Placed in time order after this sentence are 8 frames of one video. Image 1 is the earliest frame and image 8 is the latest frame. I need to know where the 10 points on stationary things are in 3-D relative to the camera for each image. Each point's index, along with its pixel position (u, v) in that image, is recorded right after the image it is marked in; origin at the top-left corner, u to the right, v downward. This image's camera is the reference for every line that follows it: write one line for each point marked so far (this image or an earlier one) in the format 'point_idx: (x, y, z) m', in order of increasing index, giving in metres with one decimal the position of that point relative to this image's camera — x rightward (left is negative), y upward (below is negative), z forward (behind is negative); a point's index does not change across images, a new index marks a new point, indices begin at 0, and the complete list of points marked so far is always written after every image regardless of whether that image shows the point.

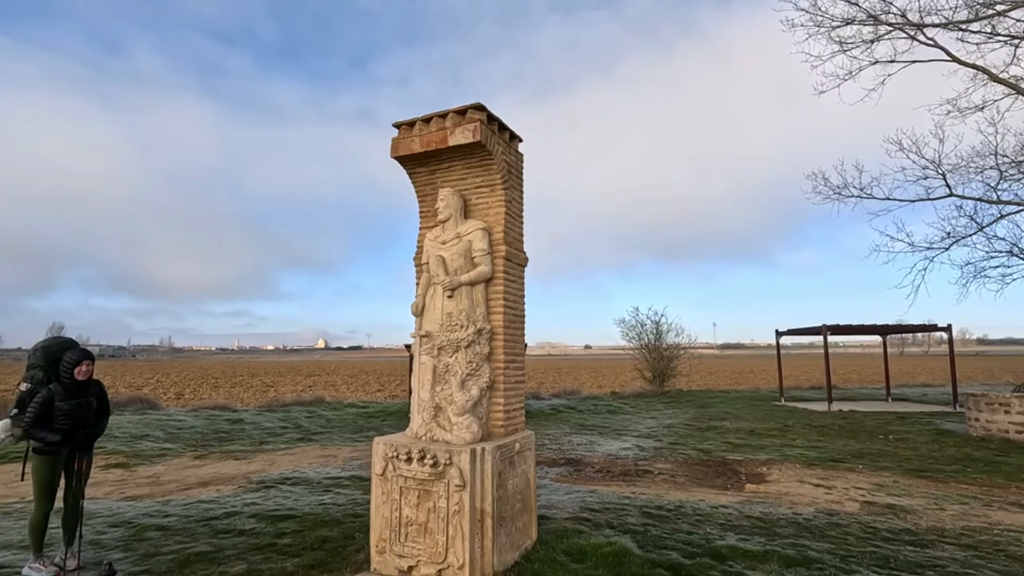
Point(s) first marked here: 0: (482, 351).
0: (-0.3, -0.7, +5.8) m
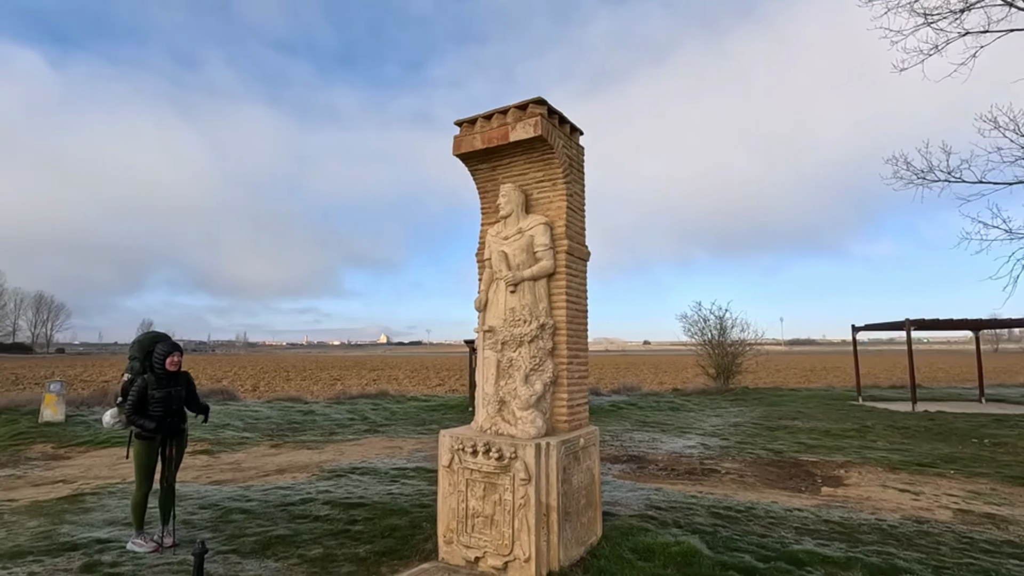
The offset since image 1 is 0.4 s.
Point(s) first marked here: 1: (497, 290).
0: (+0.4, -0.6, +5.7) m
1: (-0.2, 0.0, +6.0) m
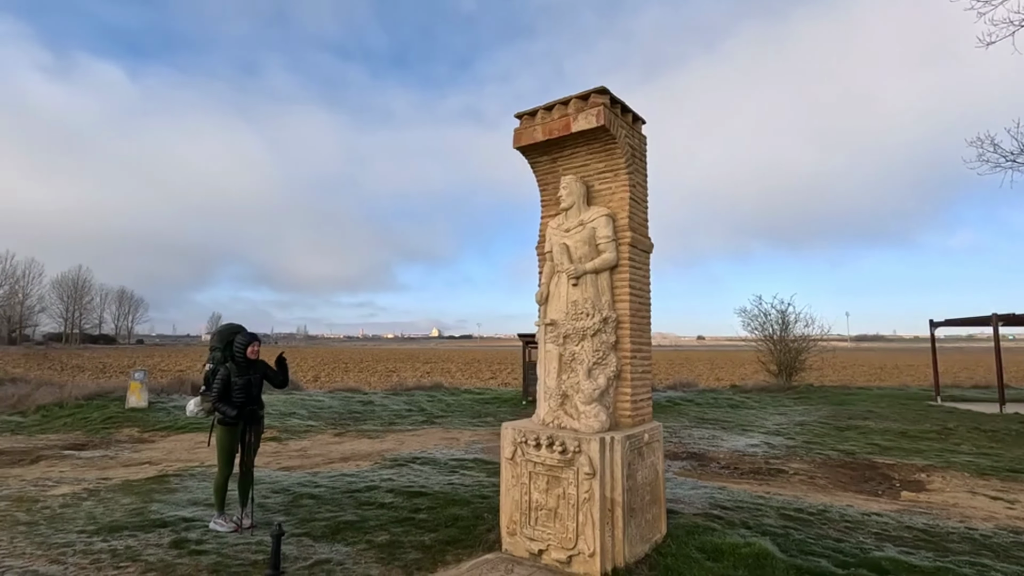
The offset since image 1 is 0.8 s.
0: (+1.0, -0.6, +5.7) m
1: (+0.5, +0.1, +6.0) m
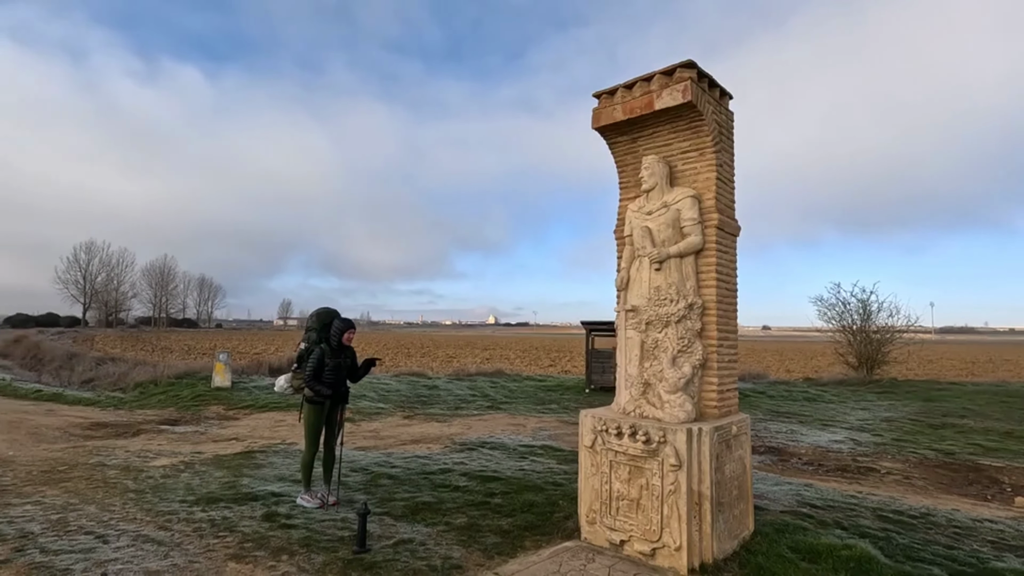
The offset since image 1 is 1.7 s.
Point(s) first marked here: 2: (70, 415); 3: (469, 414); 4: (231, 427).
0: (+1.8, -0.4, +5.4) m
1: (+1.4, +0.2, +5.8) m
2: (-11.4, -3.3, +13.8) m
3: (-1.1, -3.3, +14.0) m
4: (-6.7, -3.3, +12.7) m
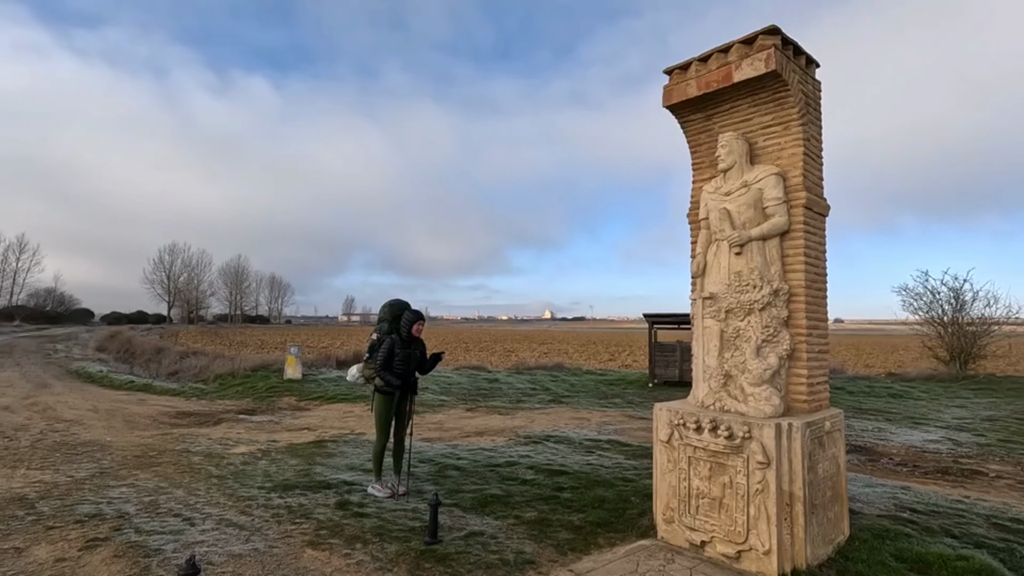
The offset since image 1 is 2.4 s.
0: (+2.5, -0.3, +5.0) m
1: (+2.1, +0.4, +5.4) m
2: (-9.8, -3.2, +14.8) m
3: (+0.5, -3.1, +13.9) m
4: (-5.1, -3.2, +13.2) m
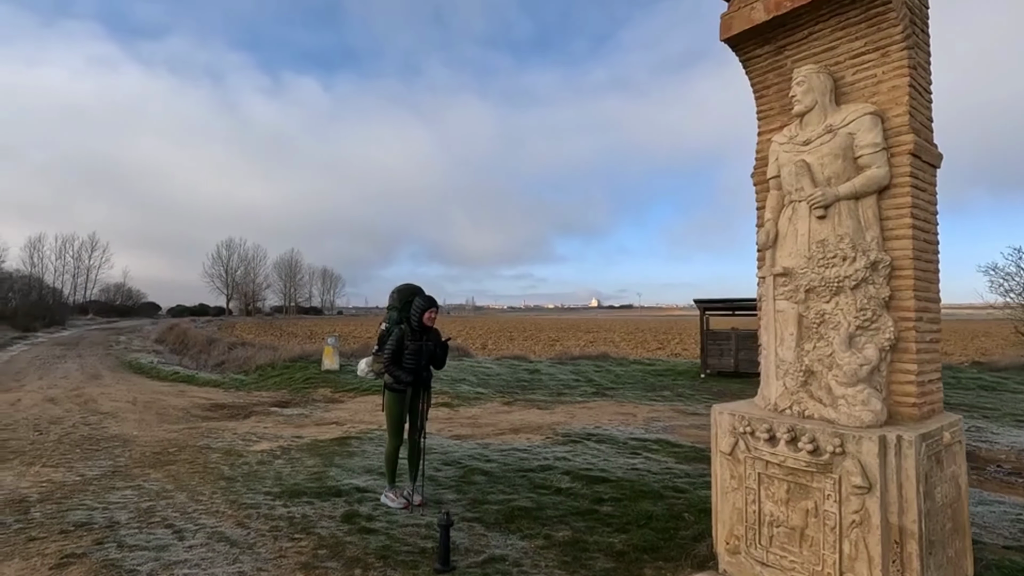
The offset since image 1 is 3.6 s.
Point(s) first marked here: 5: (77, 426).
0: (+2.7, 0.0, +3.9) m
1: (+2.3, +0.6, +4.3) m
2: (-8.7, -3.0, +14.7) m
3: (+1.5, -2.7, +12.9) m
4: (-4.2, -2.9, +12.7) m
5: (-8.5, -2.7, +10.4) m
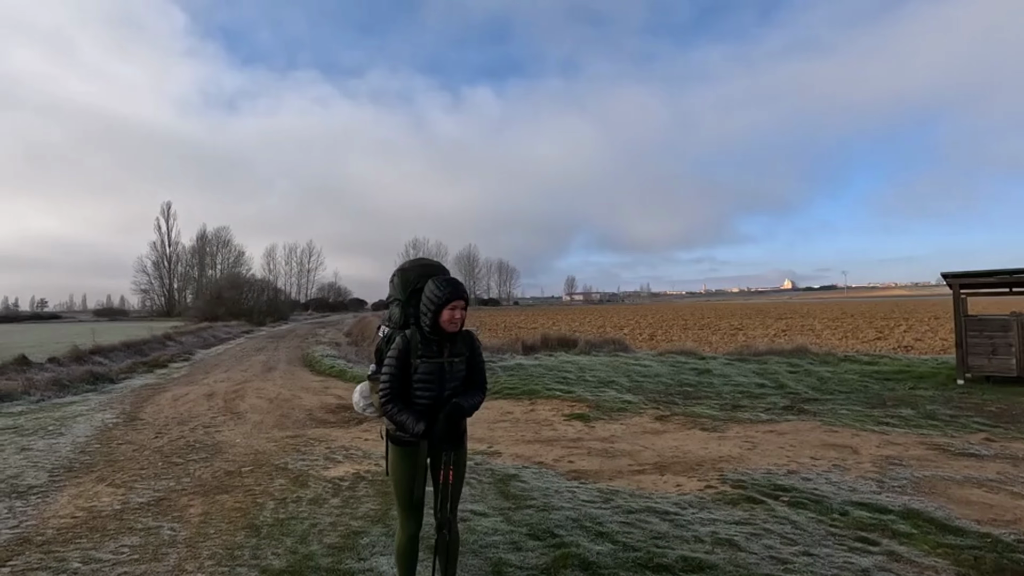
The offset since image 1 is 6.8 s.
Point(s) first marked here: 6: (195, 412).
0: (+2.4, +0.2, +0.4) m
1: (+2.2, +0.8, +0.9) m
2: (-4.8, -2.9, +14.3) m
3: (+4.2, -2.3, +9.4) m
4: (-1.2, -2.7, +11.0) m
5: (-6.0, -2.7, +10.1) m
6: (-7.0, -2.7, +11.8) m
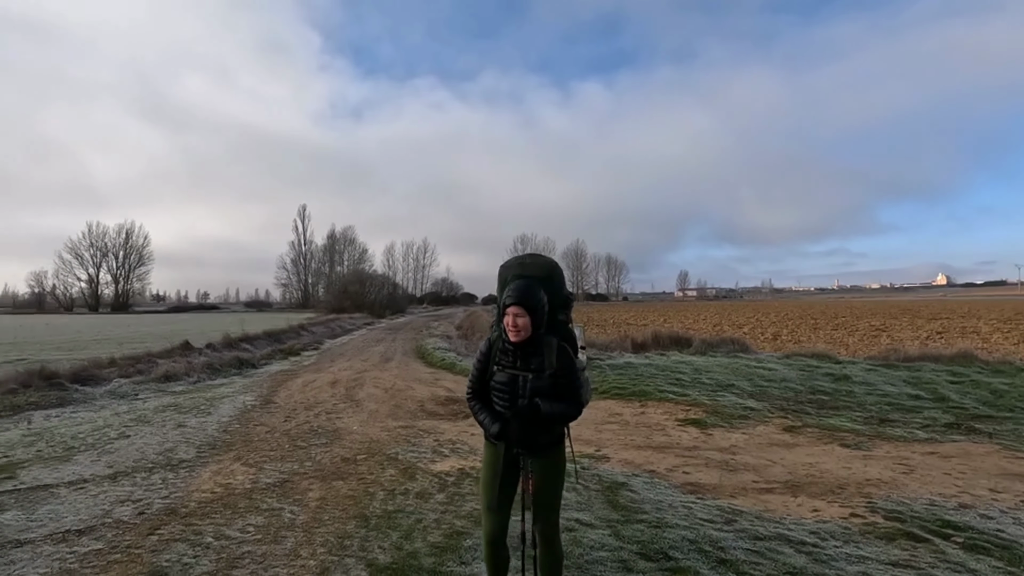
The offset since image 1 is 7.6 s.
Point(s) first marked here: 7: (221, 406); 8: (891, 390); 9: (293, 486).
0: (+2.4, +0.2, -0.4) m
1: (+2.2, +0.8, +0.1) m
2: (-1.9, -2.7, +14.7) m
3: (+6.0, -2.2, +8.1) m
4: (+1.0, -2.6, +10.8) m
5: (-3.9, -2.6, +10.9) m
6: (-4.5, -2.6, +12.7) m
7: (-6.2, -2.5, +11.4) m
8: (+8.1, -2.2, +11.5) m
9: (-2.7, -2.4, +6.5) m
